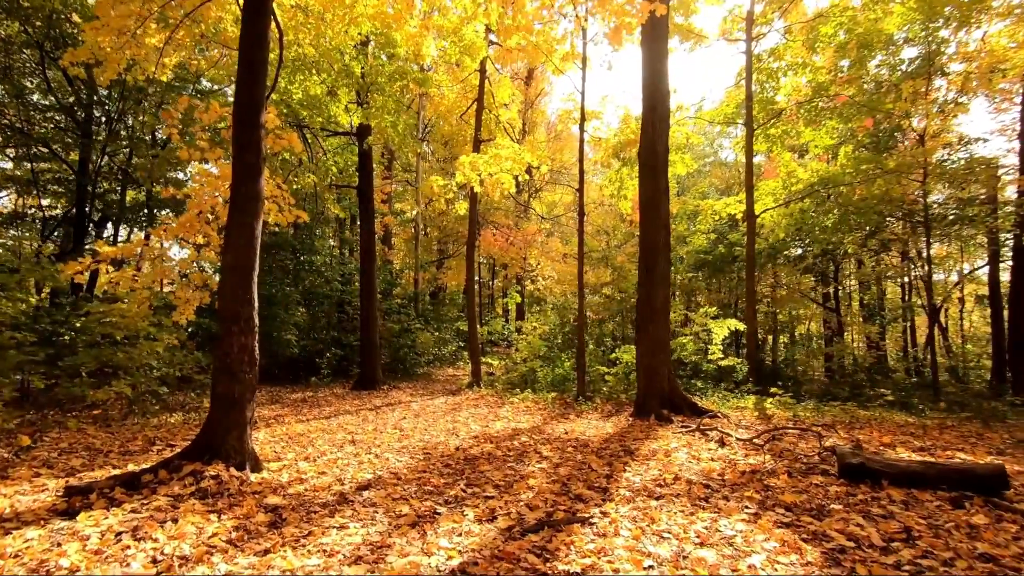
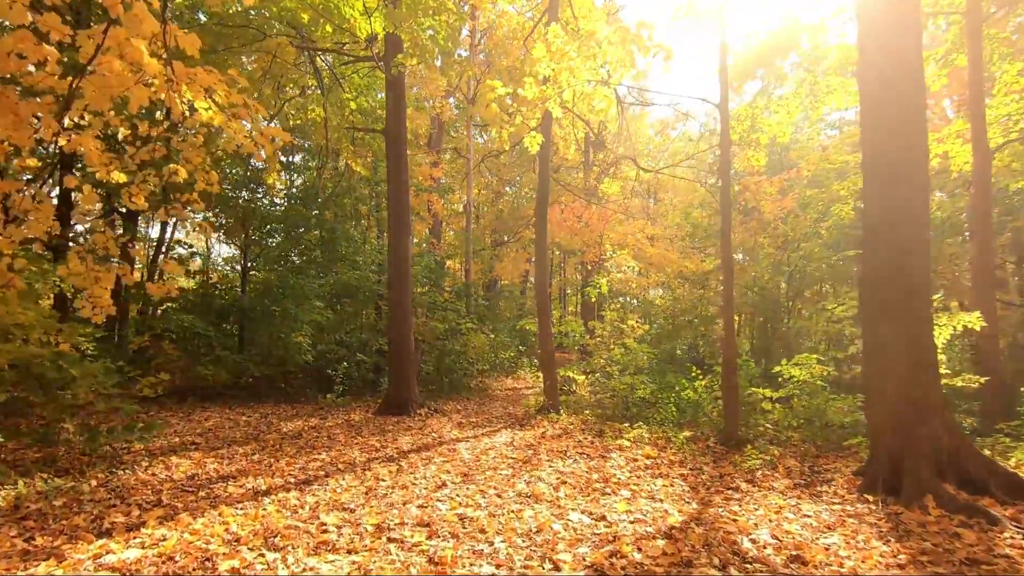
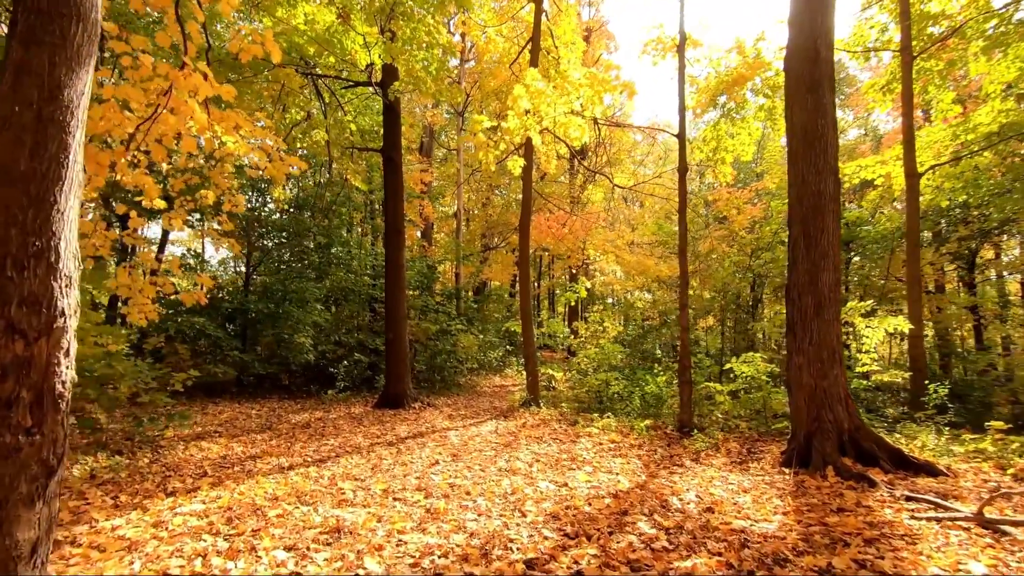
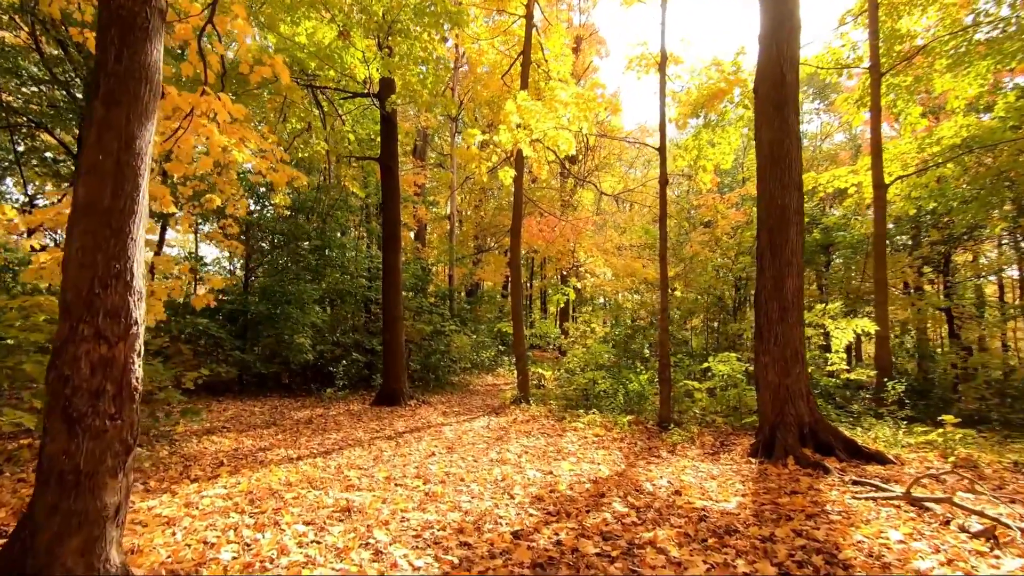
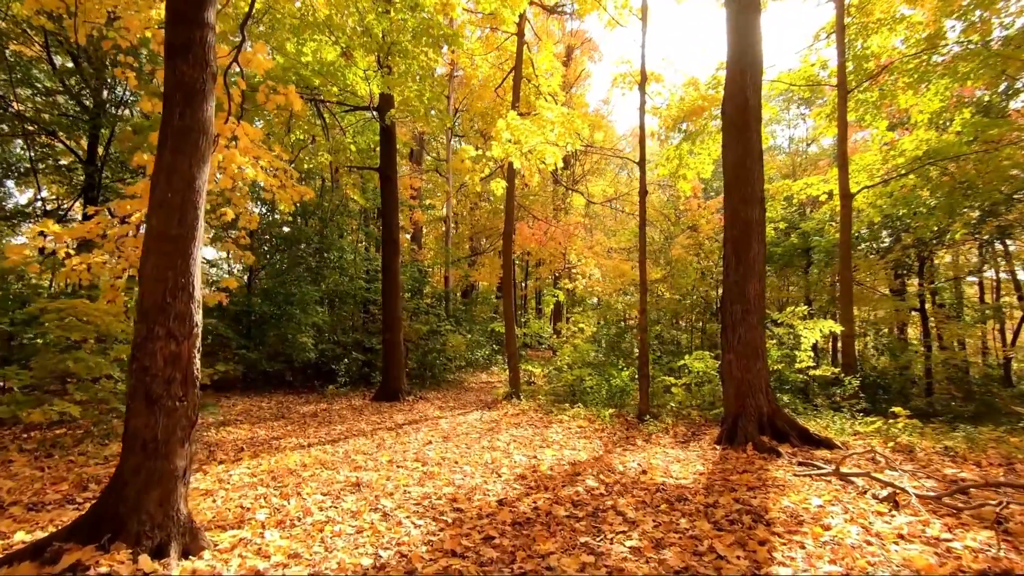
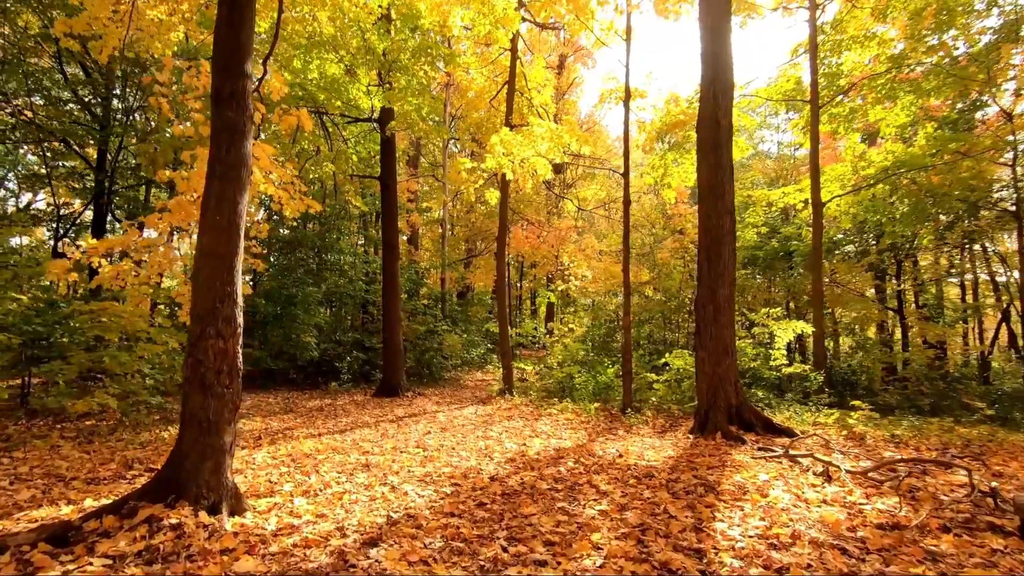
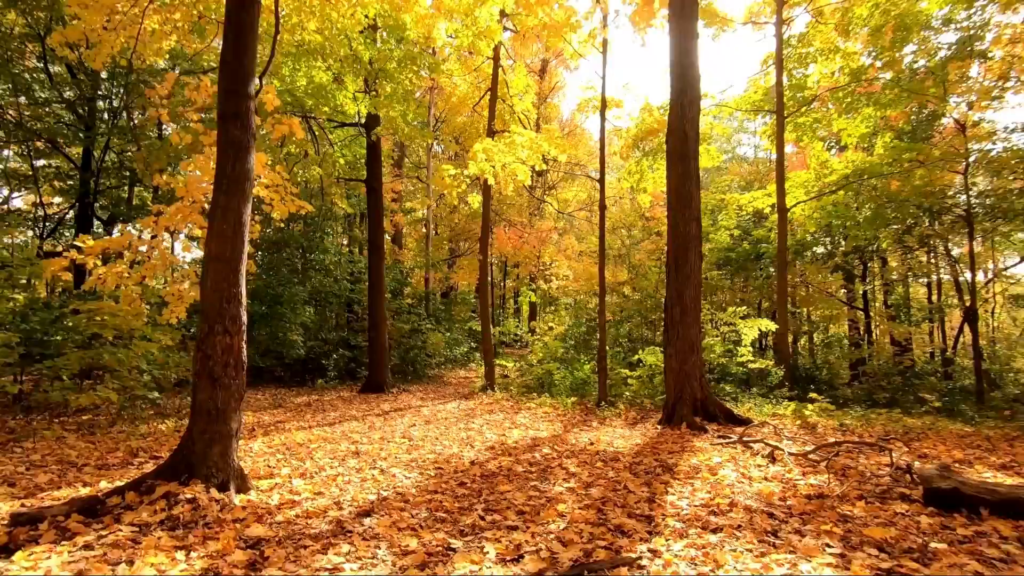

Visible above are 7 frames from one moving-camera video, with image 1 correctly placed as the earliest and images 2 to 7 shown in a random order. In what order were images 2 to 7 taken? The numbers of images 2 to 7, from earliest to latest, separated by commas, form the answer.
7, 6, 5, 4, 3, 2
